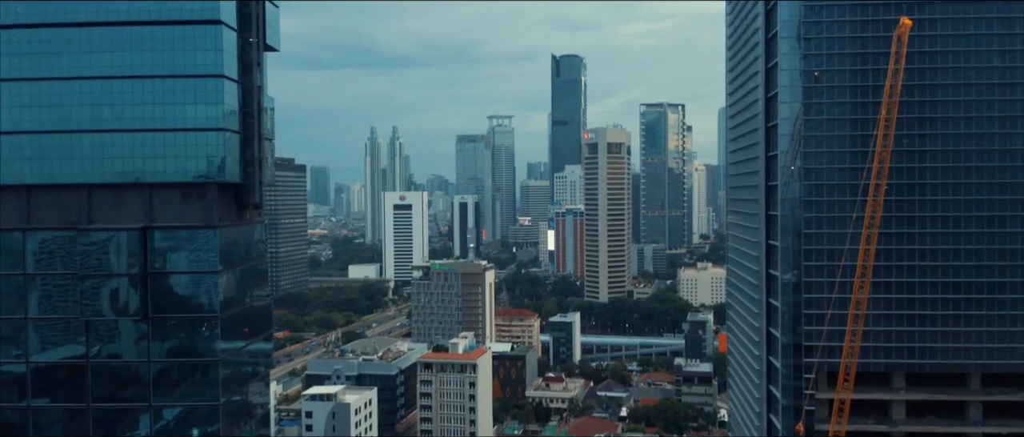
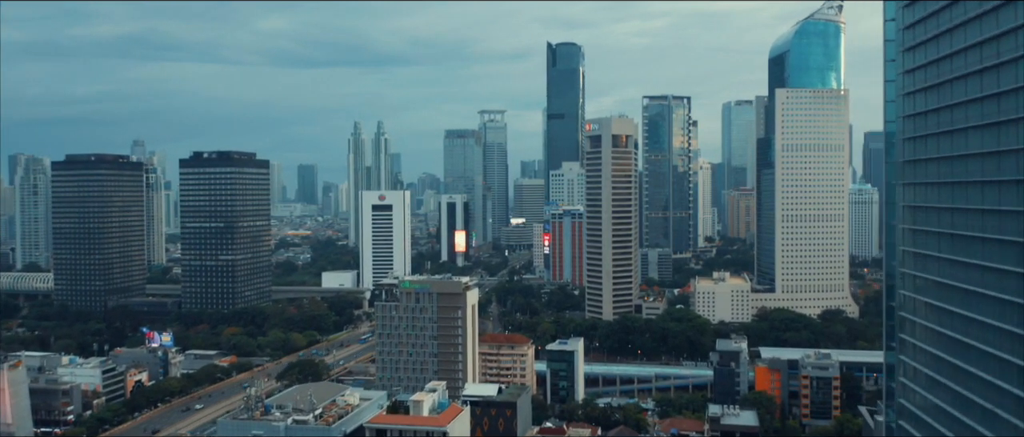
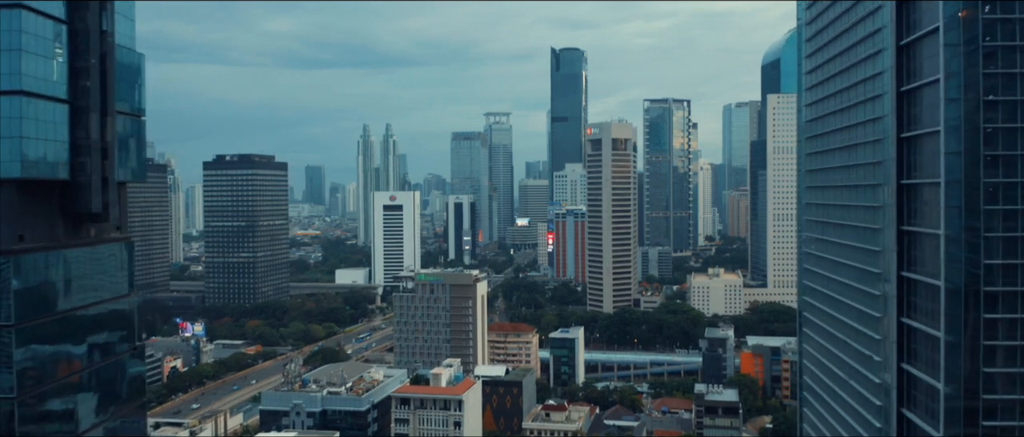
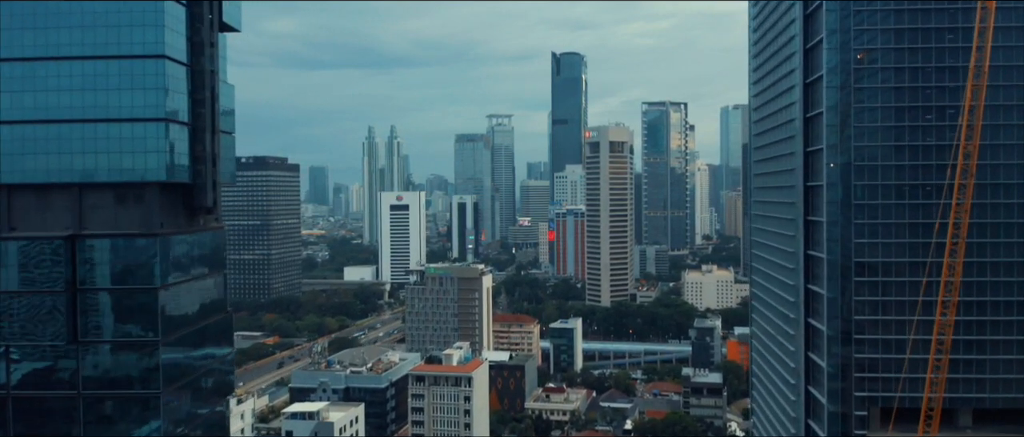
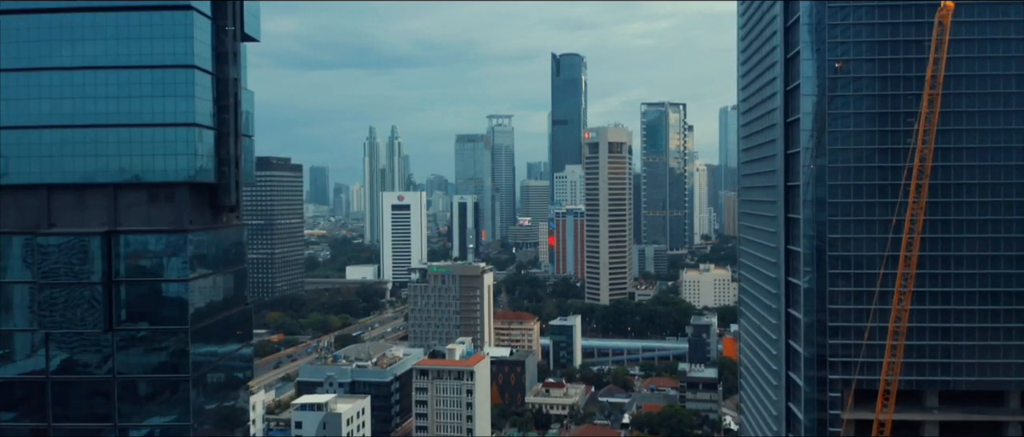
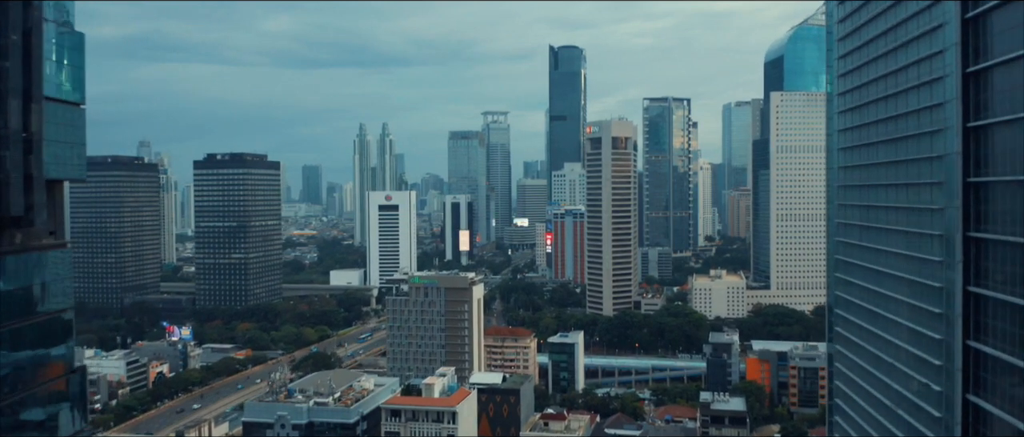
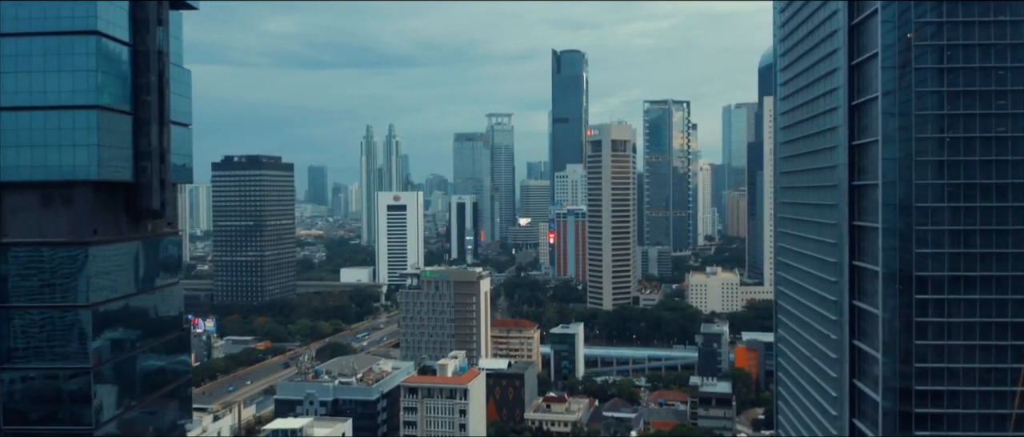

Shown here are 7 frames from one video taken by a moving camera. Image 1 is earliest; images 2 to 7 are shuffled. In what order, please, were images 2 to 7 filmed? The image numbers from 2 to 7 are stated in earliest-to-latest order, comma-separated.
5, 4, 7, 3, 6, 2
